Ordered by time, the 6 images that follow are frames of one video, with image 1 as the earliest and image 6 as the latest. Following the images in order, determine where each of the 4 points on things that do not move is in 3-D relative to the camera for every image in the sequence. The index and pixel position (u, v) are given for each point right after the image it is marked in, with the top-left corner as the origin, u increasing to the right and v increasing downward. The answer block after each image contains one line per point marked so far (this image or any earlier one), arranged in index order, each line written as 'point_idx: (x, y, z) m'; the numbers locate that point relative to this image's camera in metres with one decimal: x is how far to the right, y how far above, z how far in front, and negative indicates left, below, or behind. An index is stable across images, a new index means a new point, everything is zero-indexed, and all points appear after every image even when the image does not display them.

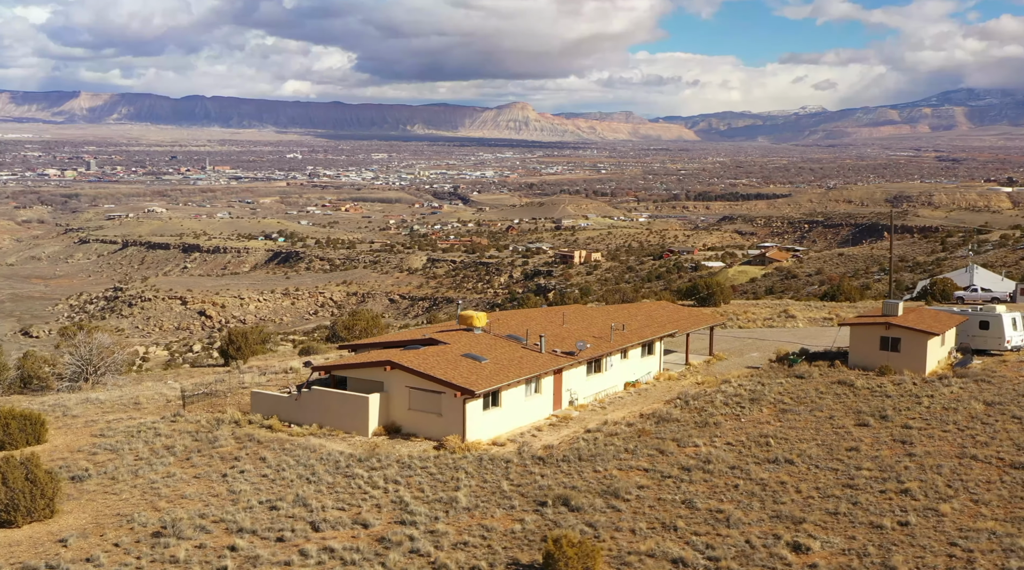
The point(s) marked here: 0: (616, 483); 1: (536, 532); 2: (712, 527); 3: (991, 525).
0: (+1.6, -3.0, +15.5) m
1: (+0.3, -3.2, +13.0) m
2: (+2.5, -3.1, +12.9) m
3: (+5.9, -3.0, +12.5) m
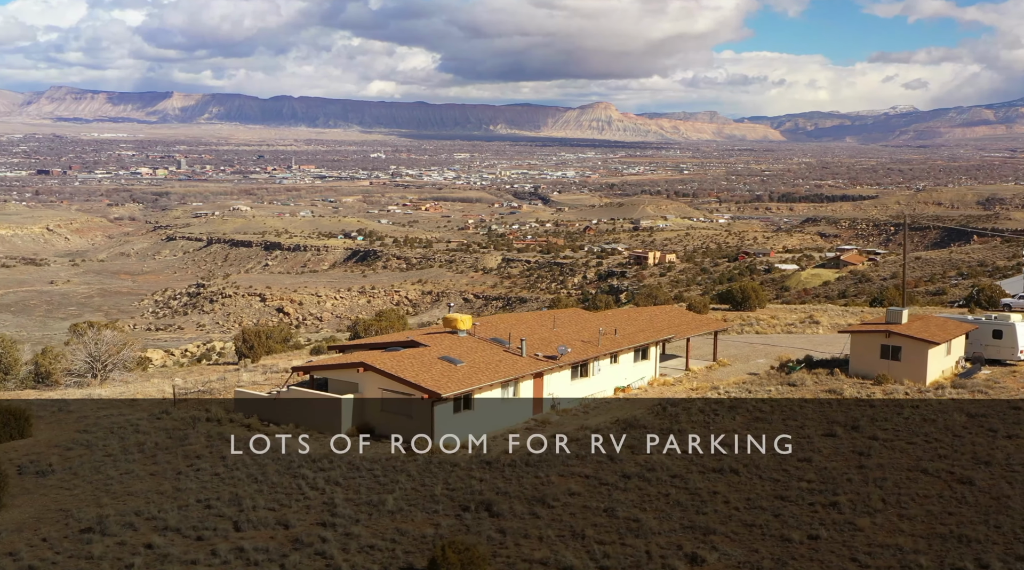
0: (+0.5, -3.1, +15.5) m
1: (-0.9, -3.2, +13.1) m
2: (+1.3, -3.2, +12.8) m
3: (+4.7, -3.1, +12.2) m
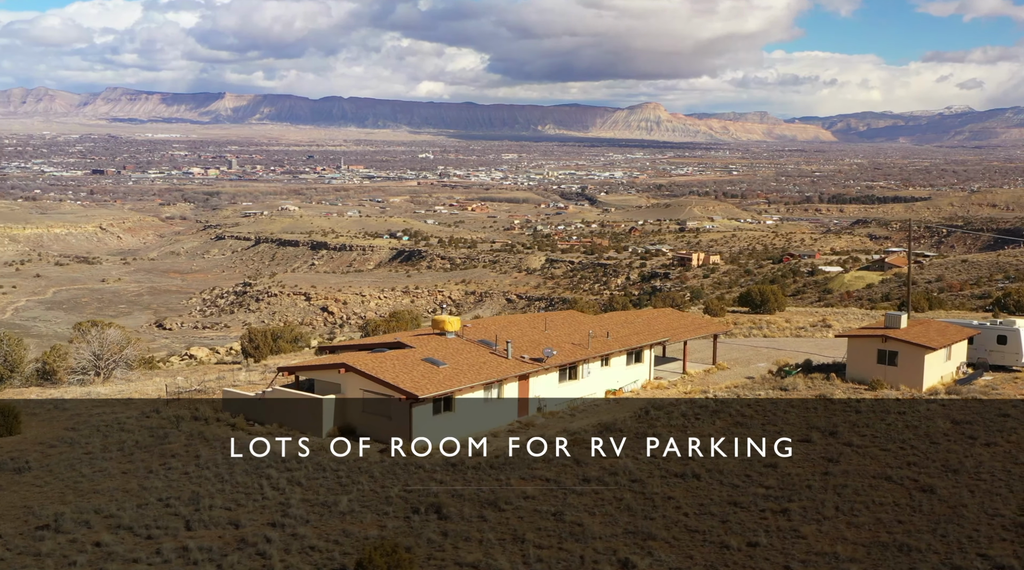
0: (-0.1, -3.2, +15.5) m
1: (-1.6, -3.3, +13.1) m
2: (+0.5, -3.2, +12.7) m
3: (+3.9, -3.2, +12.1) m
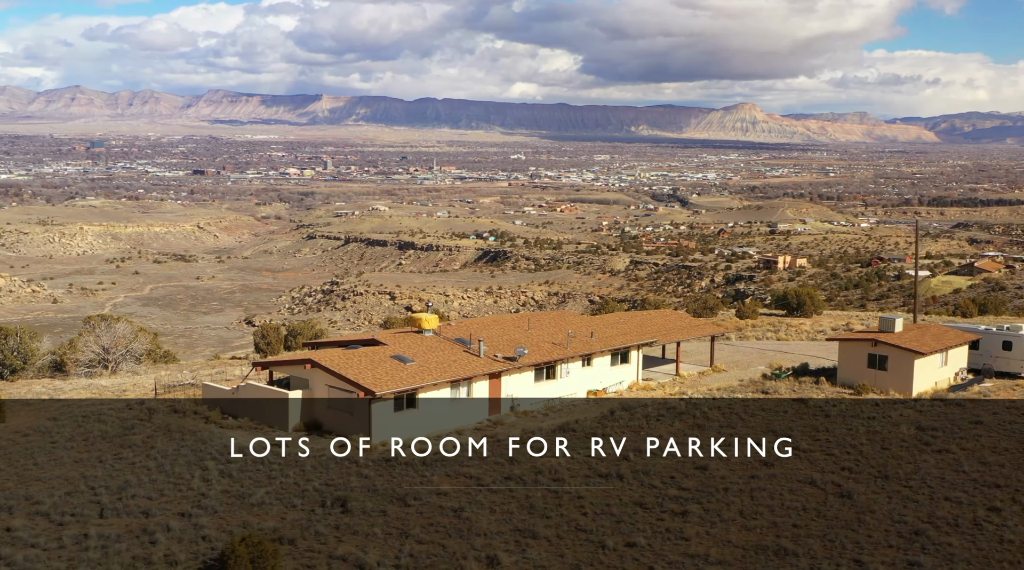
0: (-1.4, -3.1, +15.6) m
1: (-3.1, -3.2, +13.3) m
2: (-0.9, -3.2, +12.8) m
3: (+2.4, -3.2, +12.0) m
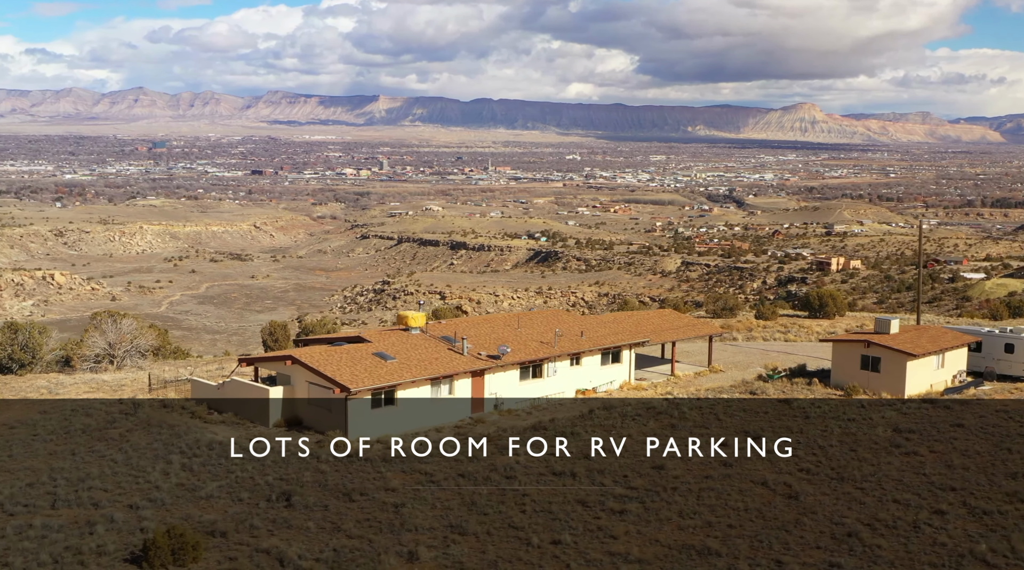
0: (-2.2, -3.1, +15.7) m
1: (-3.9, -3.2, +13.5) m
2: (-1.8, -3.1, +12.9) m
3: (+1.5, -3.2, +12.0) m
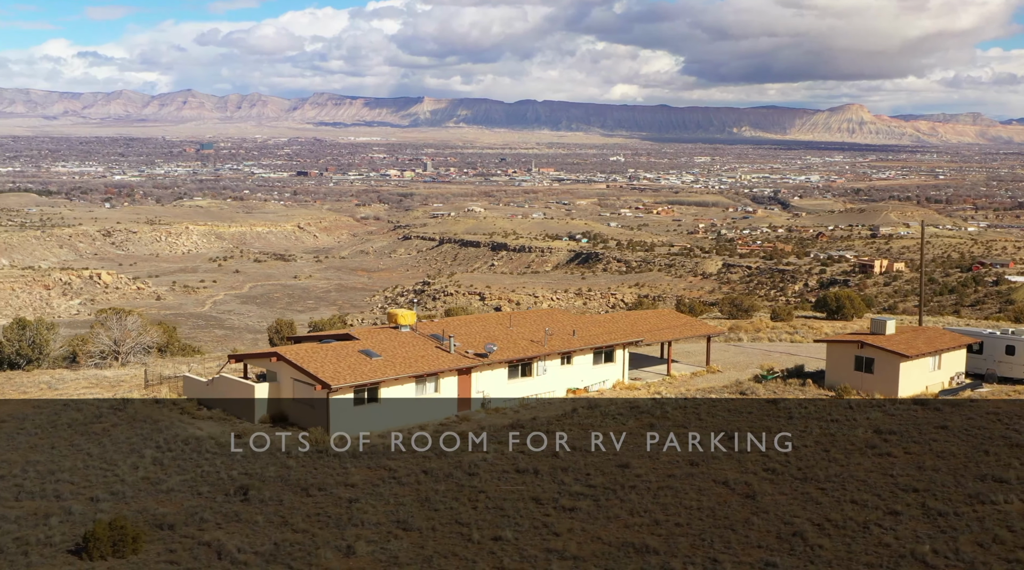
0: (-2.9, -3.0, +15.8) m
1: (-4.6, -3.1, +13.7) m
2: (-2.5, -3.1, +13.0) m
3: (+0.8, -3.1, +12.0) m
